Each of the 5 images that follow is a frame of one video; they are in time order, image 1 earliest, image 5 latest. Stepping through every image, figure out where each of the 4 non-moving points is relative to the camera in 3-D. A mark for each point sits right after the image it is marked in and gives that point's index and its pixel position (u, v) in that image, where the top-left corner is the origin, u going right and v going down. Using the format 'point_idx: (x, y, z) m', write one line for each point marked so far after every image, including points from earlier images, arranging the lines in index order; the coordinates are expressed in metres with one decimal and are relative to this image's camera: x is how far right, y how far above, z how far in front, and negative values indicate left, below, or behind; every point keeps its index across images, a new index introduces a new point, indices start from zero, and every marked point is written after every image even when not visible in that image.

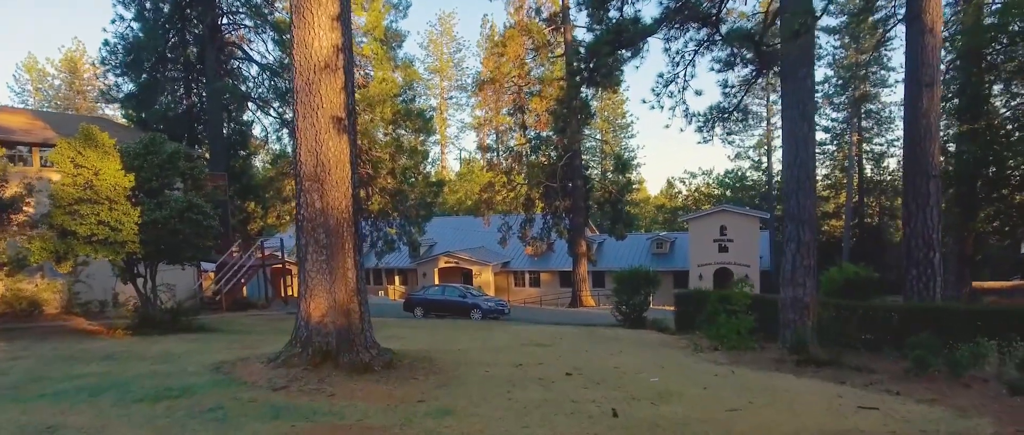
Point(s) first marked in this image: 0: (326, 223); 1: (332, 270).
0: (-2.2, -0.1, +8.1) m
1: (-2.2, -0.6, +8.1) m
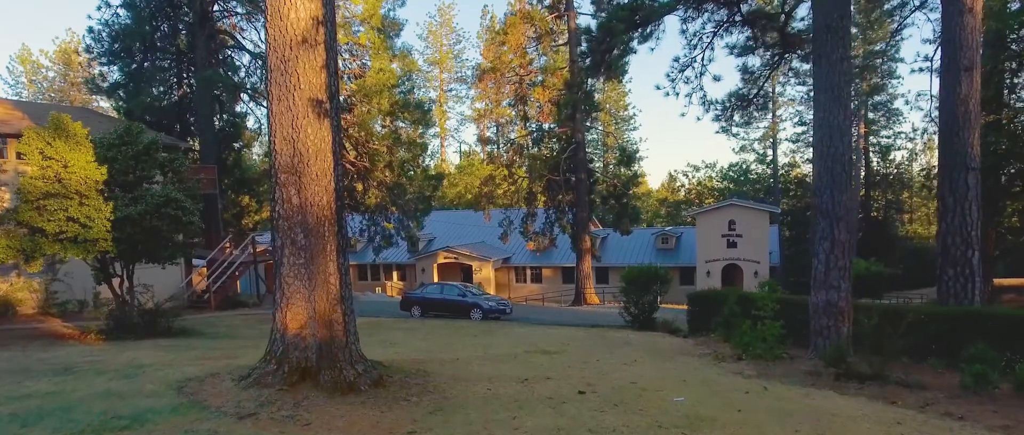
0: (-2.2, 0.0, +7.1) m
1: (-2.1, -0.6, +7.1) m
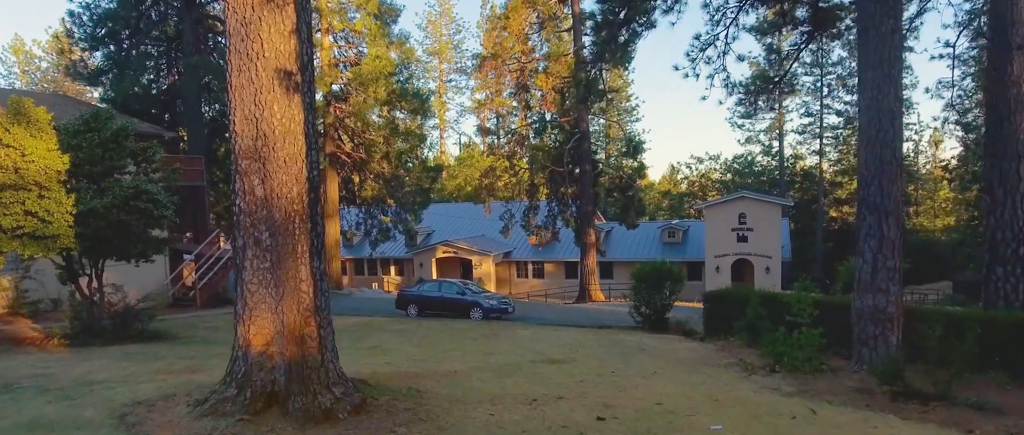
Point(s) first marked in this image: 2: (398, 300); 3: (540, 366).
0: (-2.1, 0.0, +5.9) m
1: (-2.1, -0.6, +5.9) m
2: (-3.4, -2.4, +19.8) m
3: (+0.4, -2.2, +9.7) m
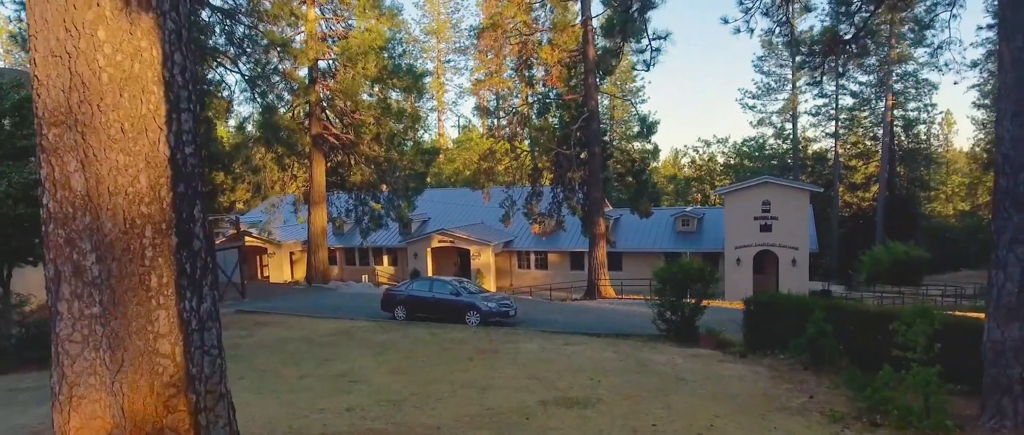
0: (-2.1, -0.1, +3.4) m
1: (-2.0, -0.6, +3.4) m
2: (-3.3, -2.2, +17.3) m
3: (+0.5, -2.1, +7.2) m
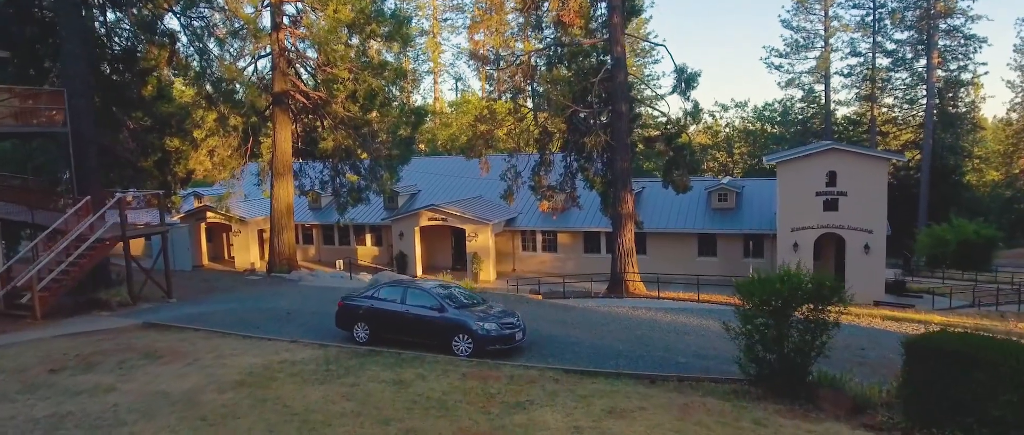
0: (-2.0, -0.4, -1.7) m
1: (-1.9, -0.9, -1.6) m
2: (-3.2, -1.8, +12.4) m
3: (+0.6, -2.2, +2.3) m
